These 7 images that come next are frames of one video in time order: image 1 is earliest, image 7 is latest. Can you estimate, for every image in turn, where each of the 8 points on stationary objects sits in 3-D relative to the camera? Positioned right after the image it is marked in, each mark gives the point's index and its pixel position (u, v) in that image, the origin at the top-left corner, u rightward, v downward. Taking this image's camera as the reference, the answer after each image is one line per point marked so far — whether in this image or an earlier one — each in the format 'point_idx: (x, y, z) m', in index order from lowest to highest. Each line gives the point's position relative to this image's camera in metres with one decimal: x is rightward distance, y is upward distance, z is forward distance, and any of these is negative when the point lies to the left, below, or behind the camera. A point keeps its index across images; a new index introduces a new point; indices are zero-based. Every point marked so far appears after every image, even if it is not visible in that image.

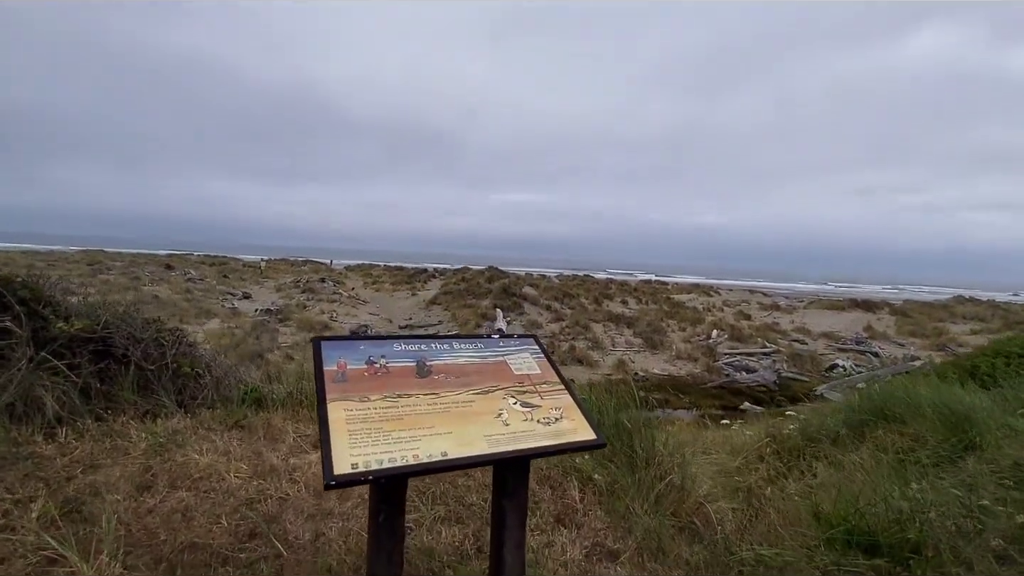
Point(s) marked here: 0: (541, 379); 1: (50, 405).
0: (+0.2, -0.5, +2.5) m
1: (-3.5, -0.9, +3.7) m
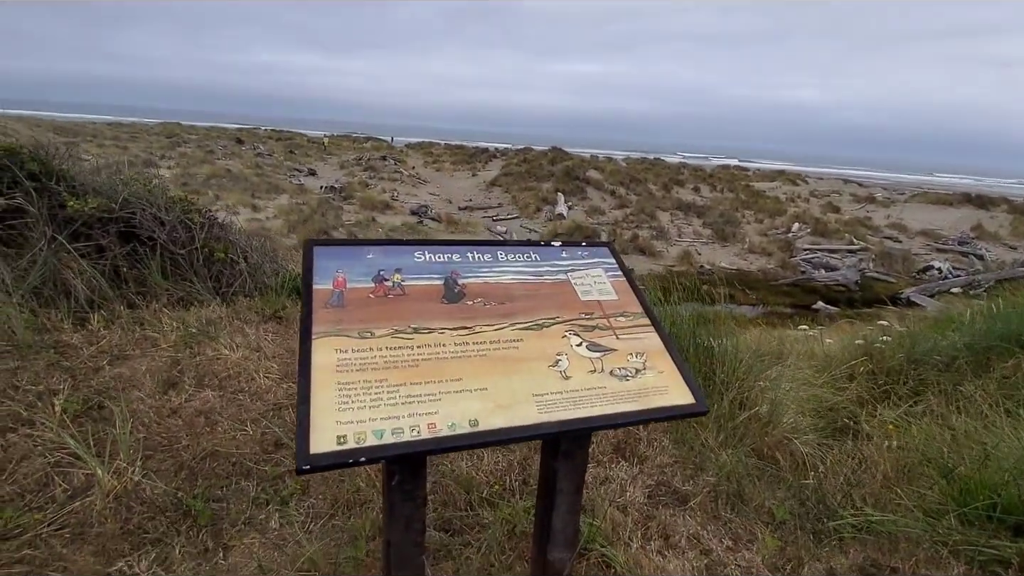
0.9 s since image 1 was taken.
0: (+0.4, -0.1, +1.8) m
1: (-3.1, 0.0, +3.5) m
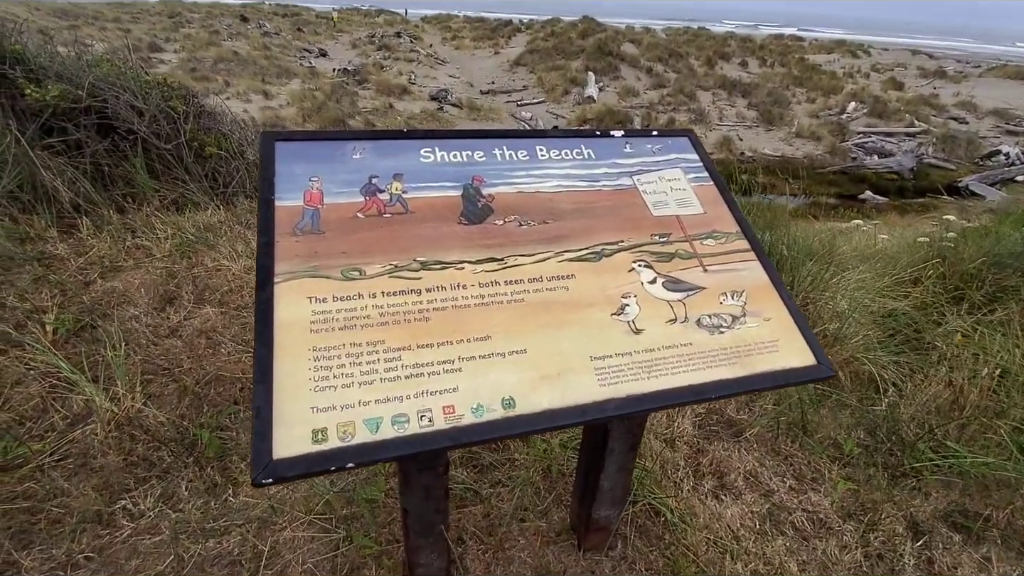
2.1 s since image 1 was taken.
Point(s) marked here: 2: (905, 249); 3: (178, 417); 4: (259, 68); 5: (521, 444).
0: (+0.5, +0.2, +1.3) m
1: (-2.9, +0.6, +3.1) m
2: (+3.8, +0.2, +4.8) m
3: (-1.5, -0.6, +2.2) m
4: (-7.9, +6.9, +15.1) m
5: (0.0, -0.7, +2.2) m
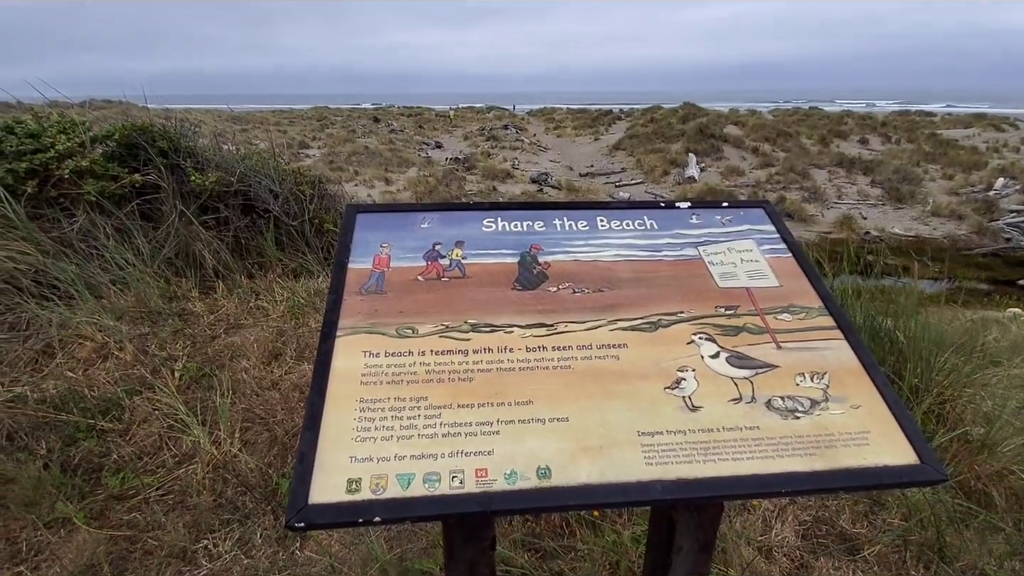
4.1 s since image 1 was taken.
0: (+0.7, 0.0, +1.2) m
1: (-2.3, +0.2, +3.7) m
2: (+4.6, -0.6, +3.9) m
3: (-1.2, -0.9, +2.4) m
4: (-4.6, +4.6, +17.3) m
5: (+0.3, -1.0, +2.0) m
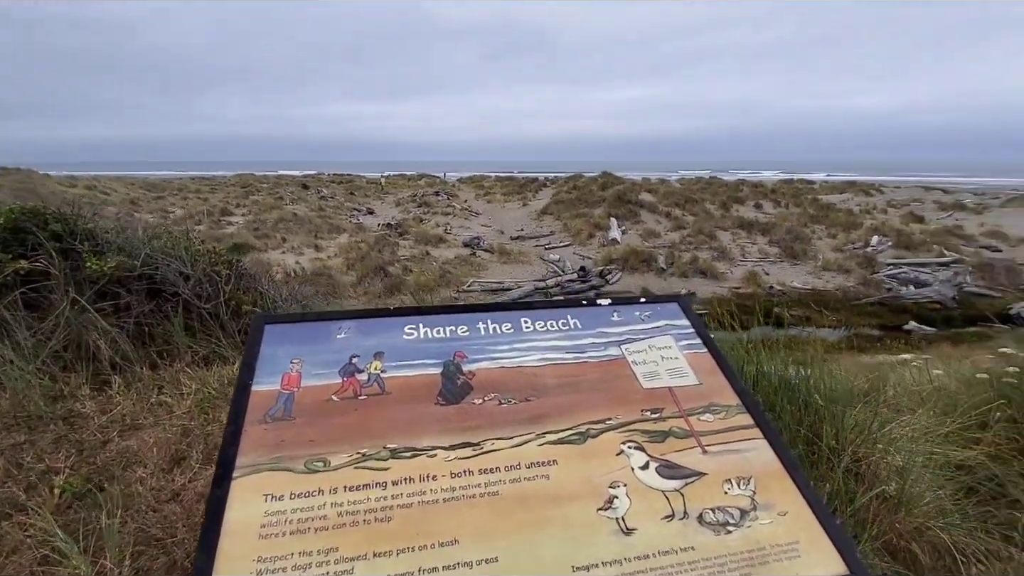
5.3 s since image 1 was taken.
0: (+0.5, -0.3, +1.2) m
1: (-2.8, -0.4, +3.3) m
2: (+4.0, -1.1, +4.4) m
3: (-1.5, -1.3, +2.0) m
4: (-7.0, +2.1, +16.9) m
5: (+0.1, -1.4, +1.9) m
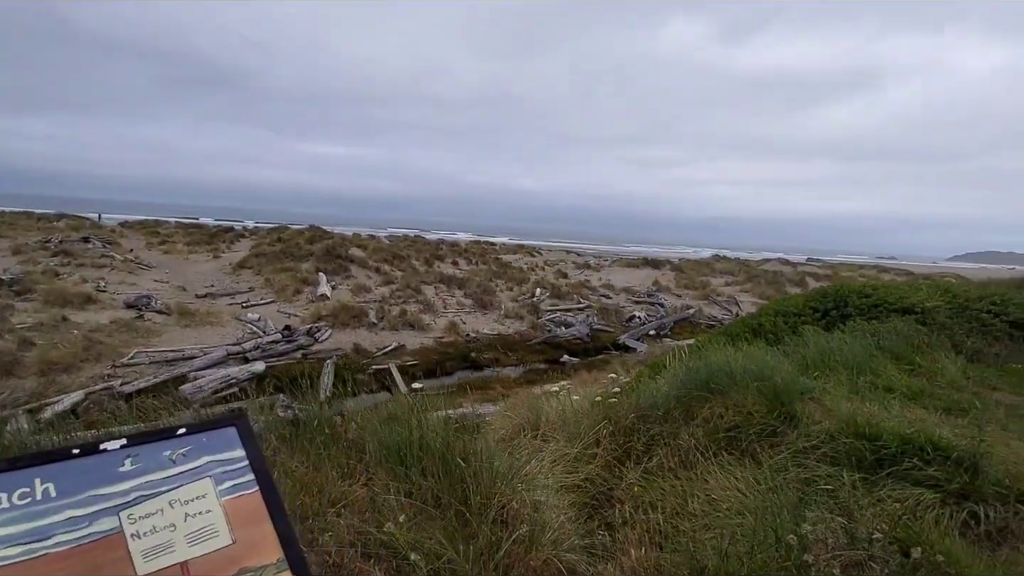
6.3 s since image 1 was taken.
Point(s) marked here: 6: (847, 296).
0: (-0.6, -0.6, +1.0) m
1: (-4.5, -1.0, +0.9) m
2: (+0.8, -1.7, +5.5) m
3: (-2.6, -1.7, +0.4) m
4: (-15.5, -0.1, +10.1) m
5: (-1.2, -1.7, +1.2) m
6: (+6.8, -0.1, +9.7) m
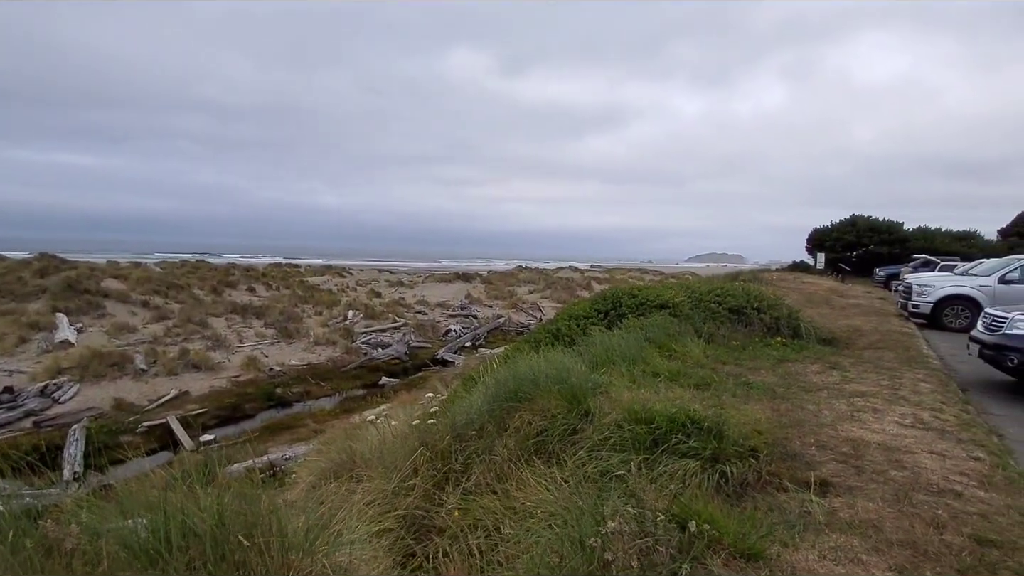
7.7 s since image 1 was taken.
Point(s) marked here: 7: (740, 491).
0: (-0.9, -0.7, +0.5) m
1: (-4.5, -1.4, -1.1) m
2: (-1.3, -1.9, +5.1) m
3: (-2.5, -2.0, -0.8) m
4: (-18.2, -1.7, +3.4) m
5: (-1.5, -1.9, +0.4) m
6: (+2.6, -0.2, +11.3) m
7: (+2.1, -1.8, +4.4) m
